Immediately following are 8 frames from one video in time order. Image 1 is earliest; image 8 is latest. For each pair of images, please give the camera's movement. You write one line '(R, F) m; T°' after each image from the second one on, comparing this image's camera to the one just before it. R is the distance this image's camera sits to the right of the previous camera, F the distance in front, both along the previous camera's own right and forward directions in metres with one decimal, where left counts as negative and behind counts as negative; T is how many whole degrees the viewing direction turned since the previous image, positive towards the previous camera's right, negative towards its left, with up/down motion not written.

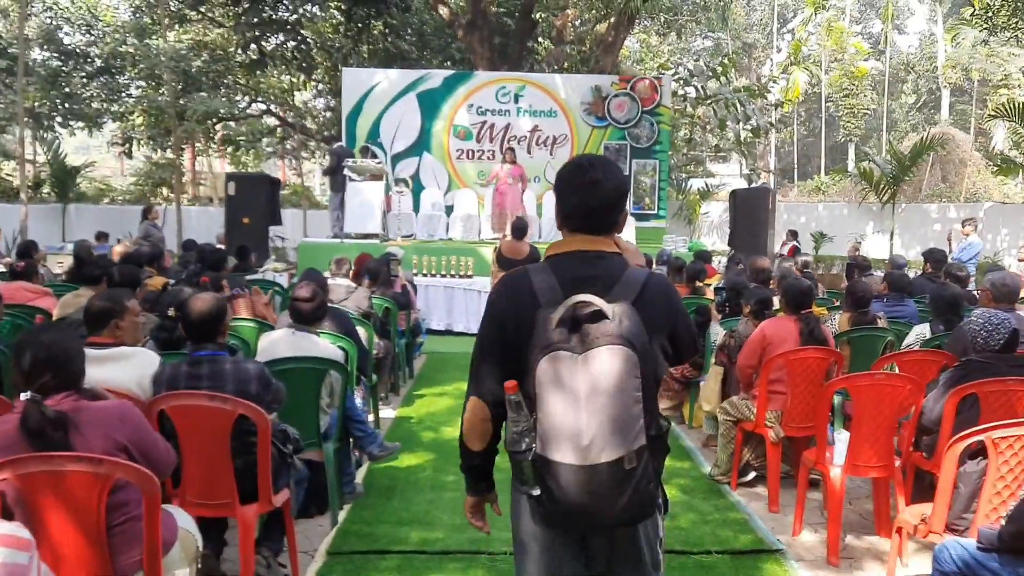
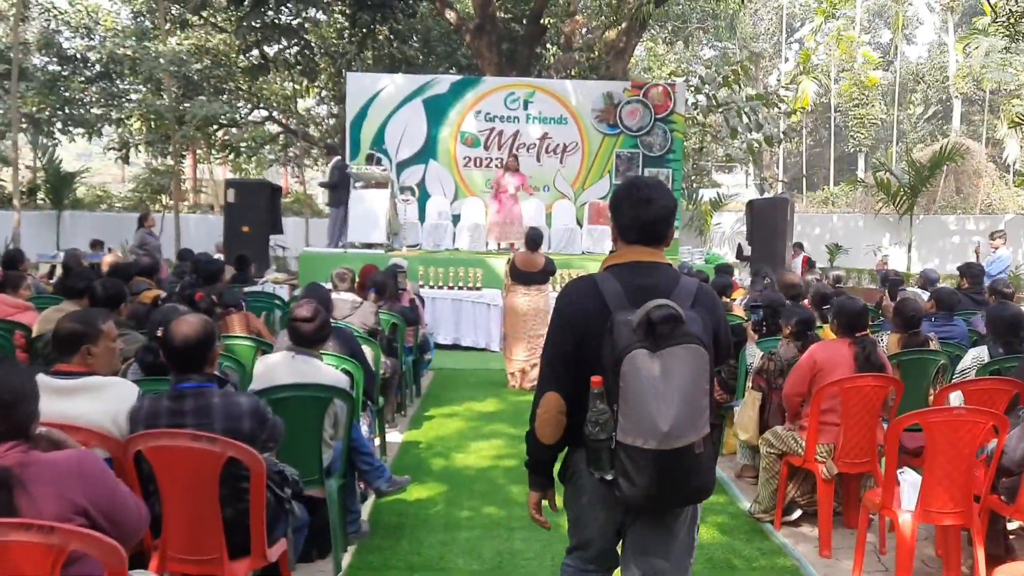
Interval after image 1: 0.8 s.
(-0.1, +0.4) m; 0°
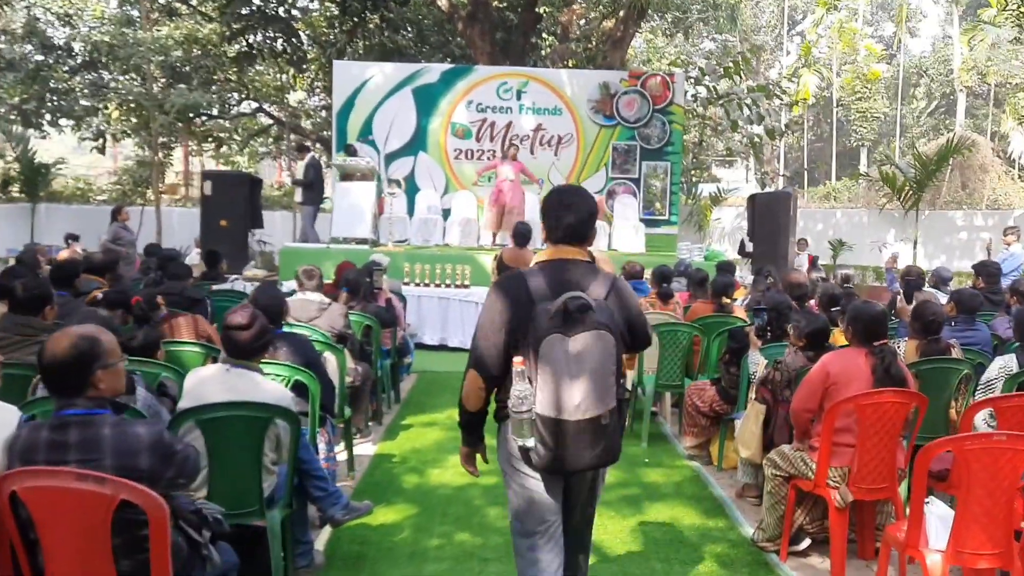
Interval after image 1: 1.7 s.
(+0.1, +0.4) m; 0°
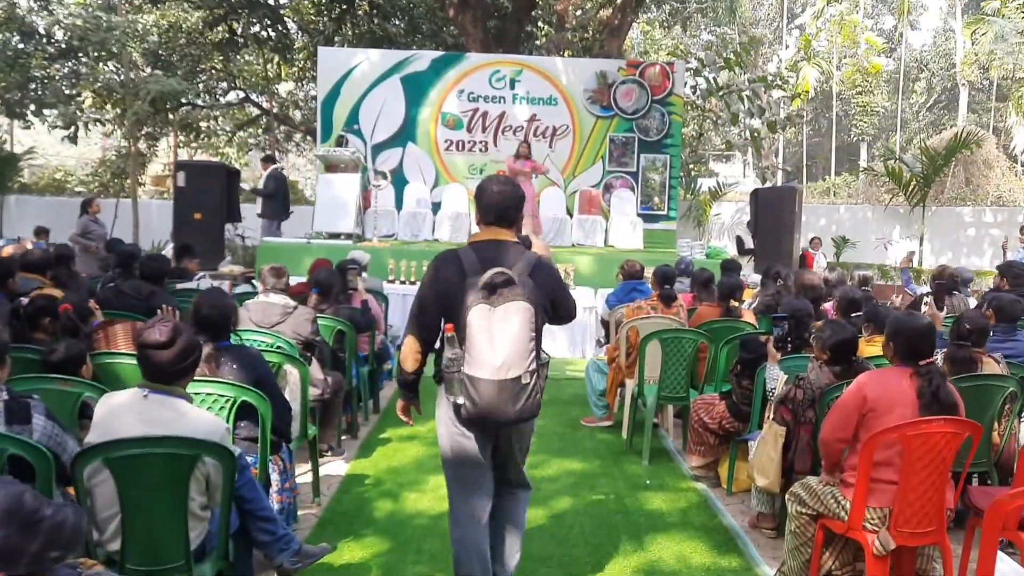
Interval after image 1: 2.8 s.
(0.0, +0.5) m; 0°
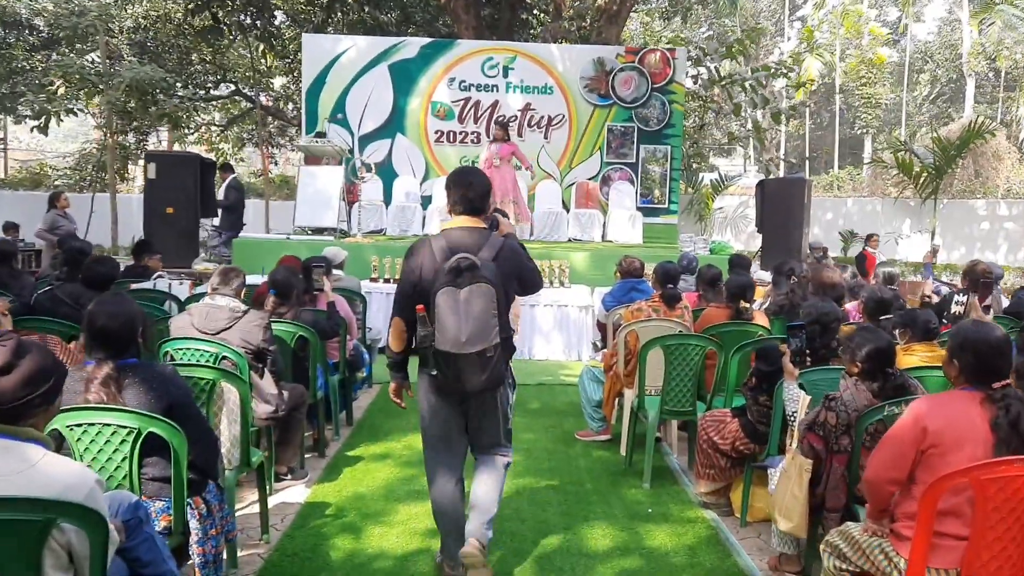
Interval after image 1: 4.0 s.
(+0.1, +0.6) m; 0°
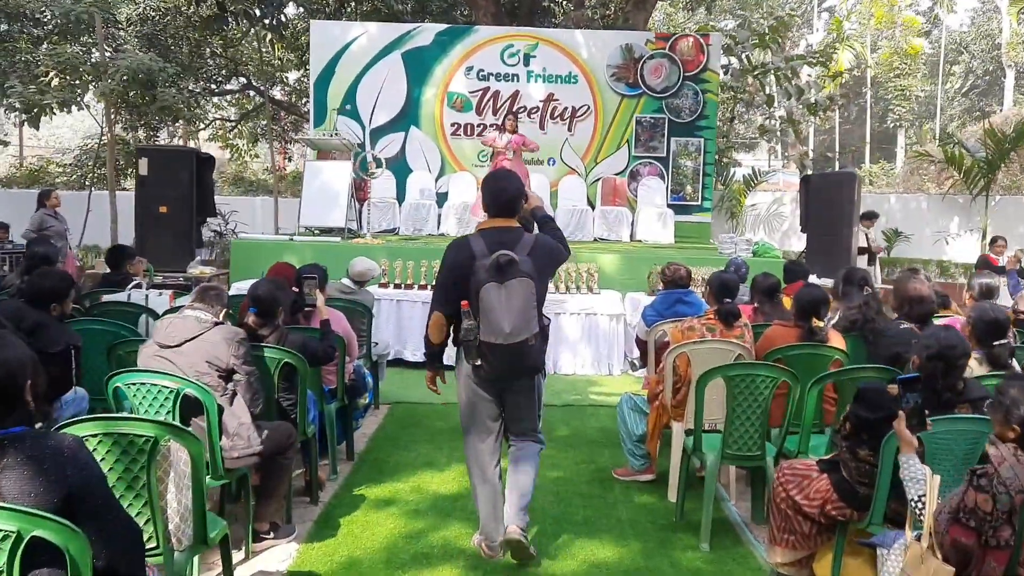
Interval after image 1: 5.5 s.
(0.0, +0.7) m; -1°
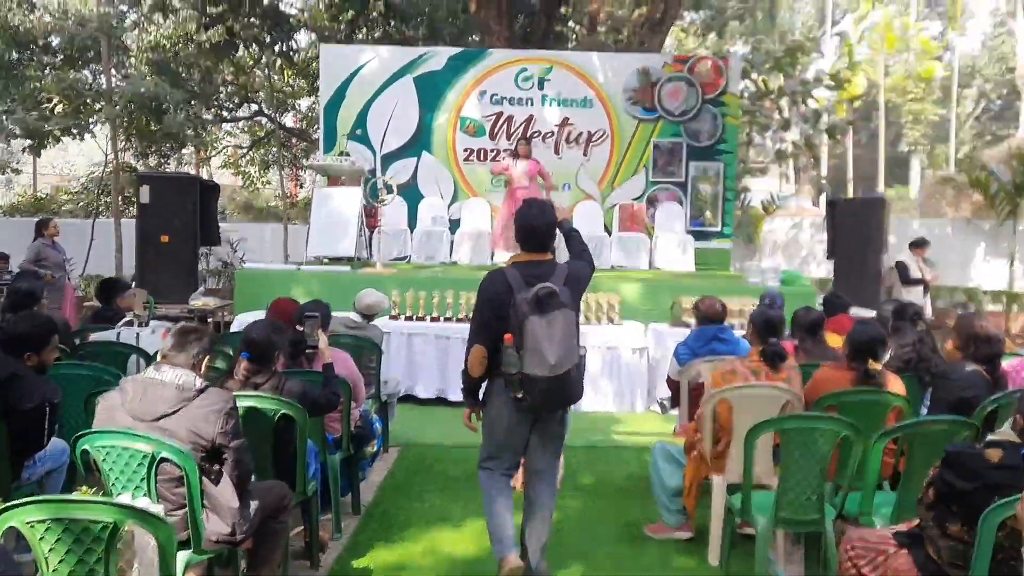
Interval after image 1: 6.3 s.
(0.0, +0.4) m; -1°
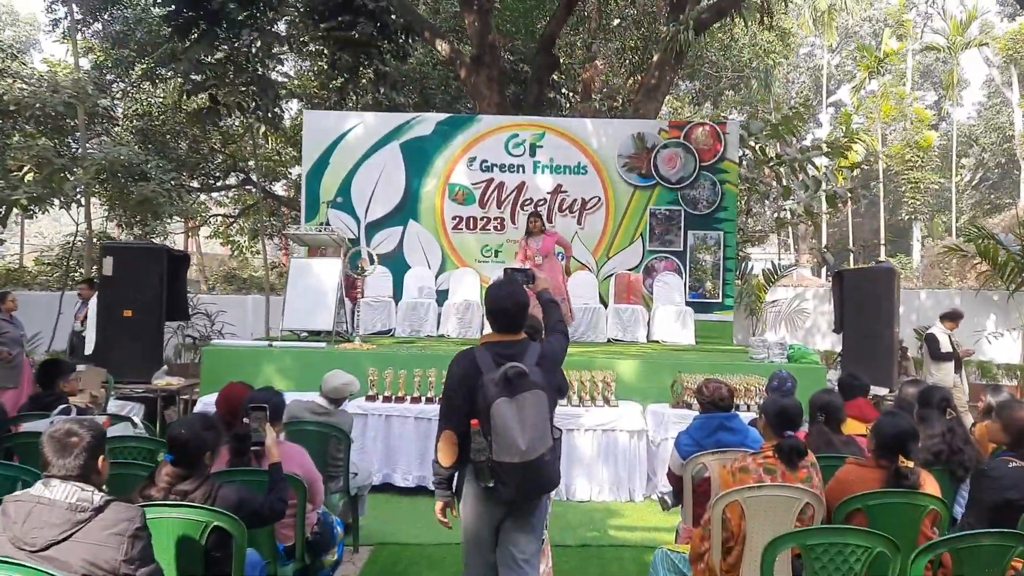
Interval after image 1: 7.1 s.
(+0.1, +0.4) m; 0°
